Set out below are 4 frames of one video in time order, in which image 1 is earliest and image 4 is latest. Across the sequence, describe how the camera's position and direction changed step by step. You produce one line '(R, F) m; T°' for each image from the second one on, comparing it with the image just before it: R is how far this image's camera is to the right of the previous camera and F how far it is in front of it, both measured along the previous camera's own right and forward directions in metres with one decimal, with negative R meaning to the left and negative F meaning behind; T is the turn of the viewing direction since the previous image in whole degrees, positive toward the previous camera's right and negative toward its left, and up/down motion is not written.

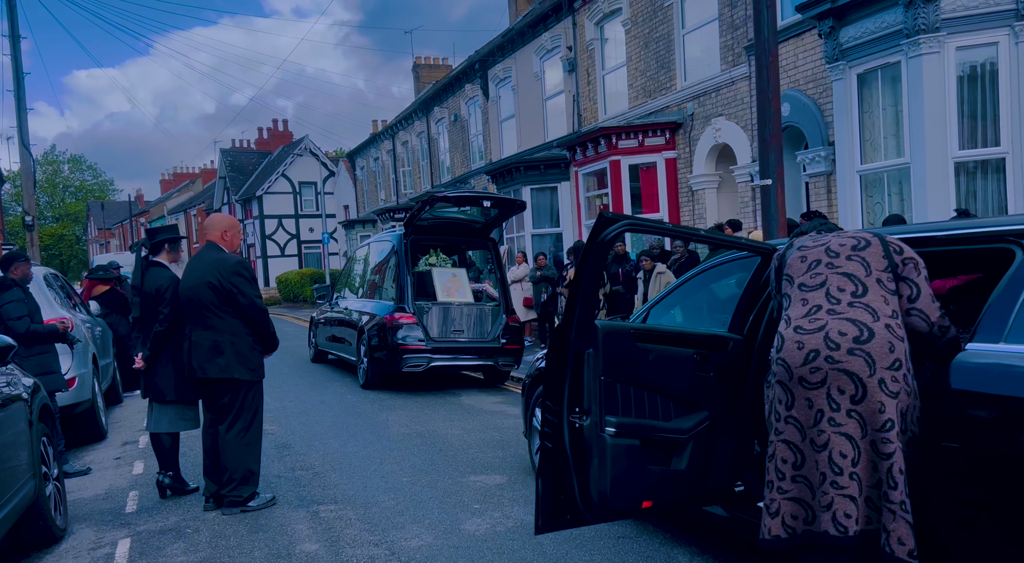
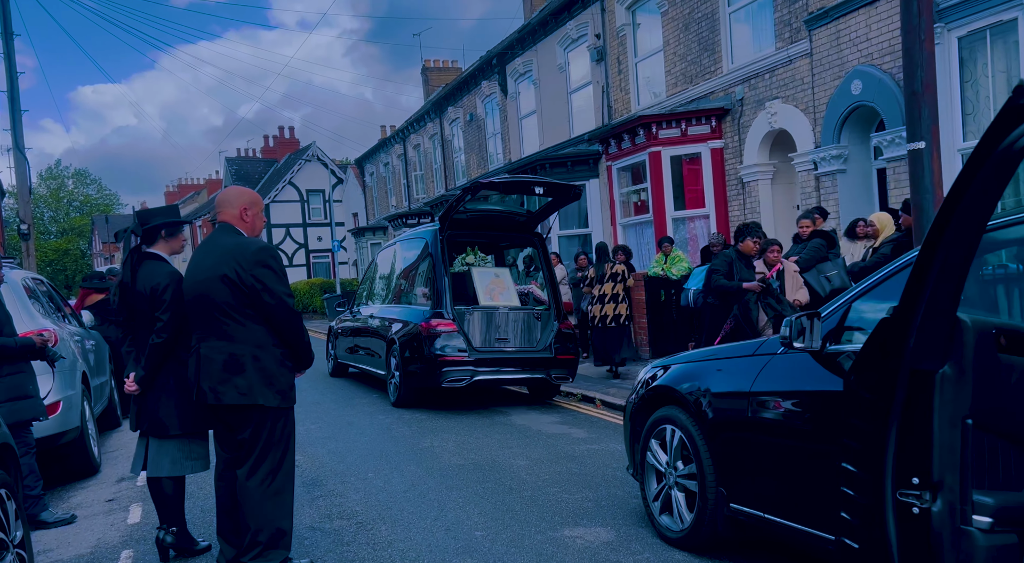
(-0.5, +1.4) m; 0°
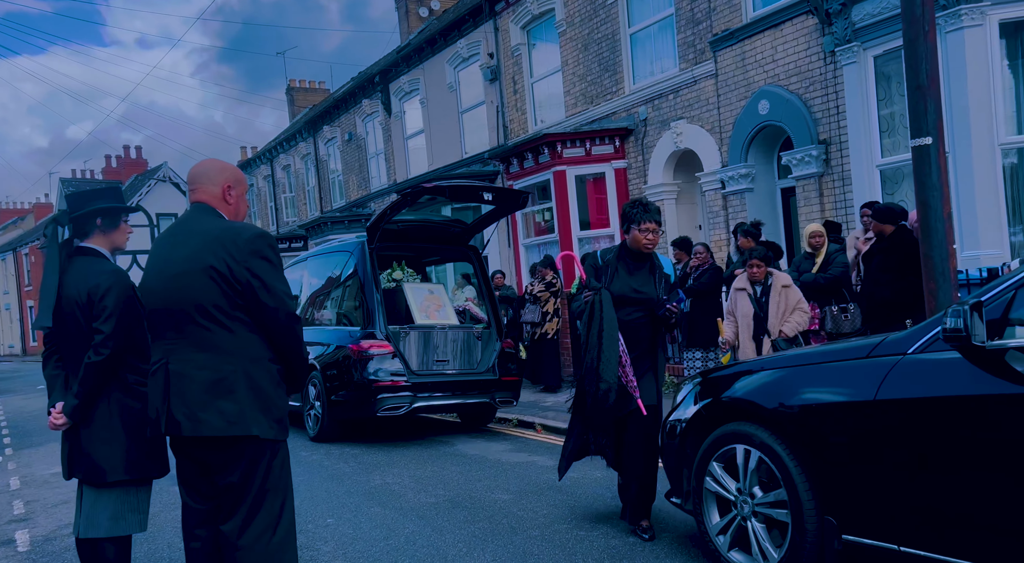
(-0.8, +0.8) m; +9°
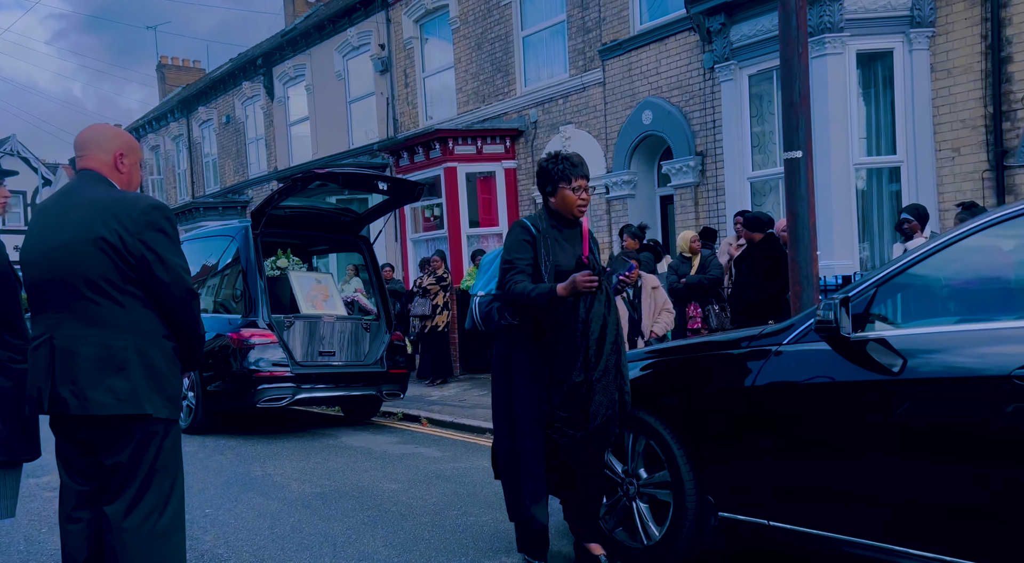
(-0.1, 0.0) m; +7°
